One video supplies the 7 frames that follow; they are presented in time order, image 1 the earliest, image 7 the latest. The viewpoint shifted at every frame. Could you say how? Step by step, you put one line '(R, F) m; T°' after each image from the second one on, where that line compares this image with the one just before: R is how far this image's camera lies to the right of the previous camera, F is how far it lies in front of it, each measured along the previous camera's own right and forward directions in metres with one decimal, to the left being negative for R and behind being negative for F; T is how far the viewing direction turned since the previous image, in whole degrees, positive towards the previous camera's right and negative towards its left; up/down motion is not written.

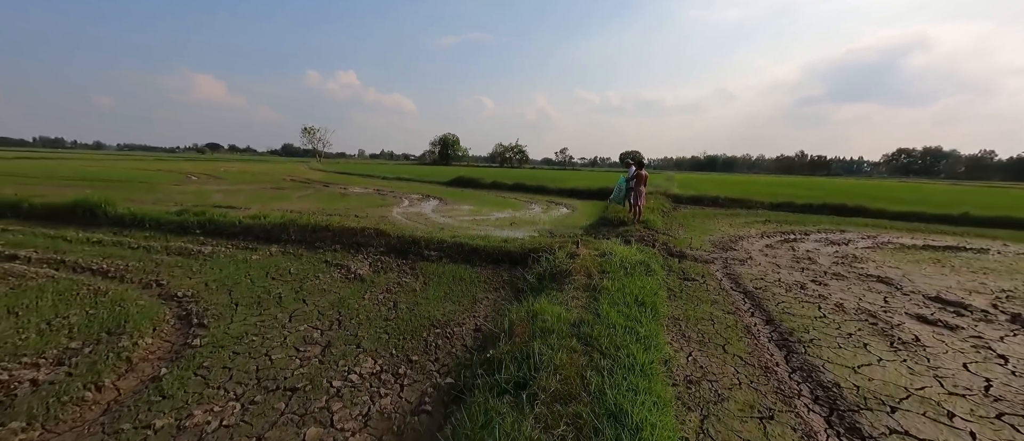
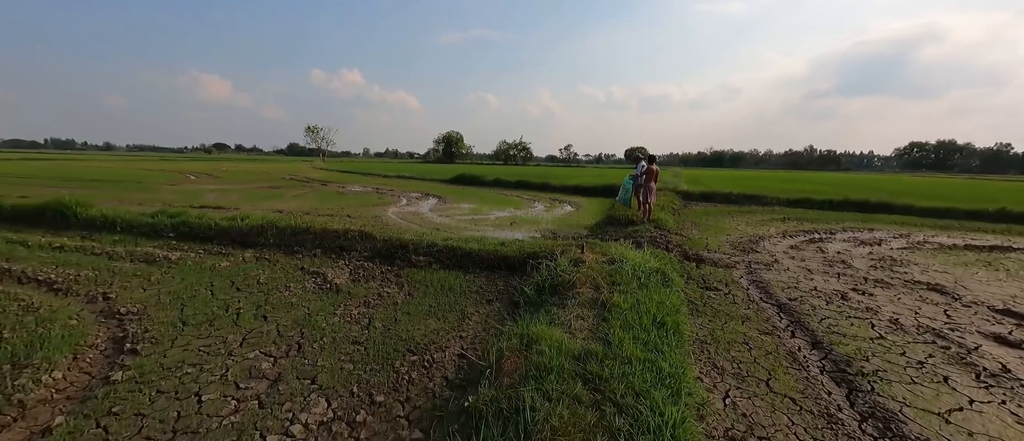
(+0.1, +0.7) m; -1°
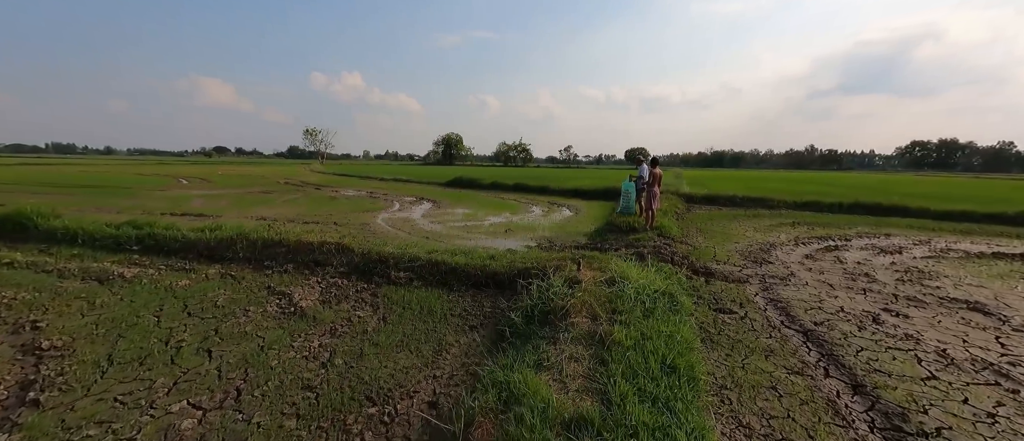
(+0.2, +0.6) m; 0°
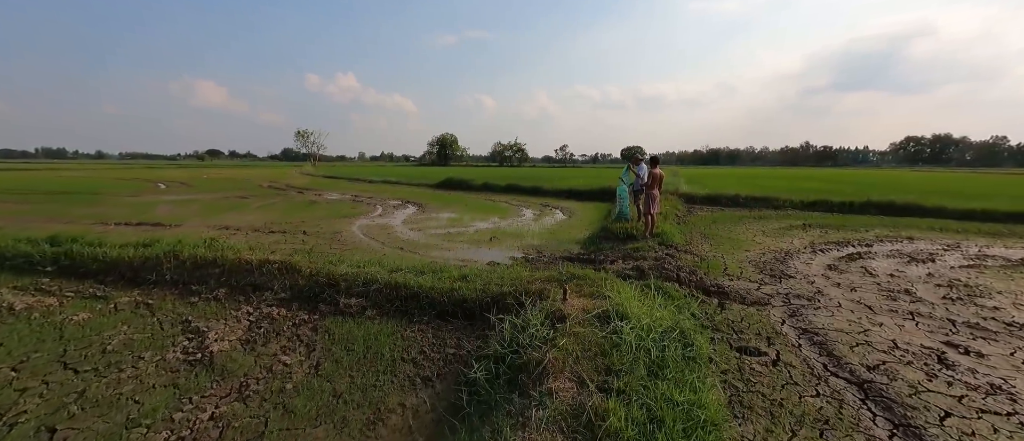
(+0.3, +1.0) m; 0°
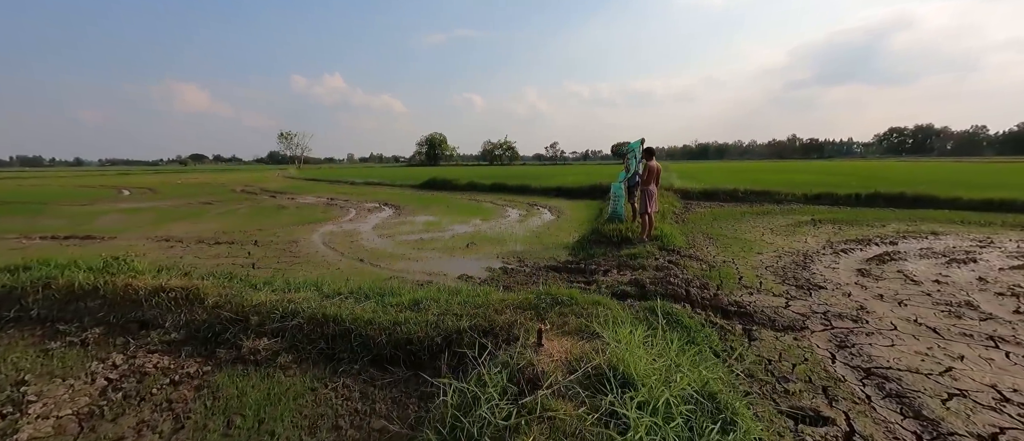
(+0.3, +1.1) m; +1°
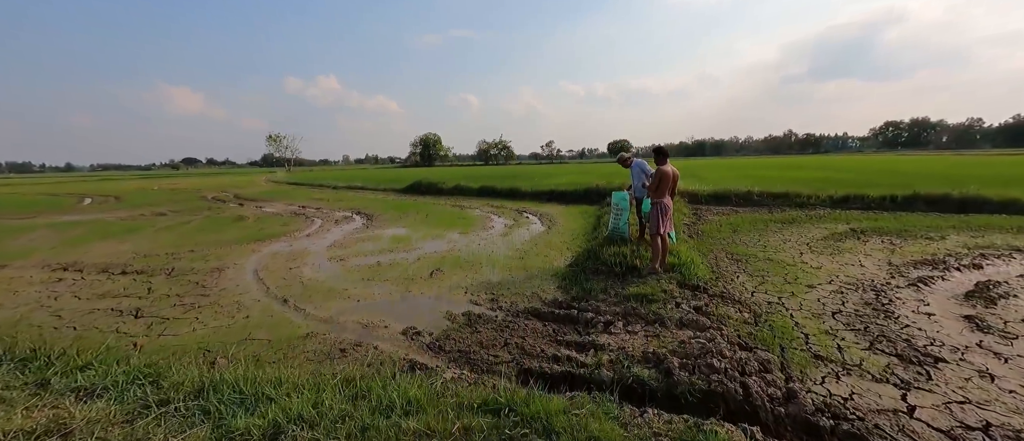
(+0.4, +1.7) m; 0°
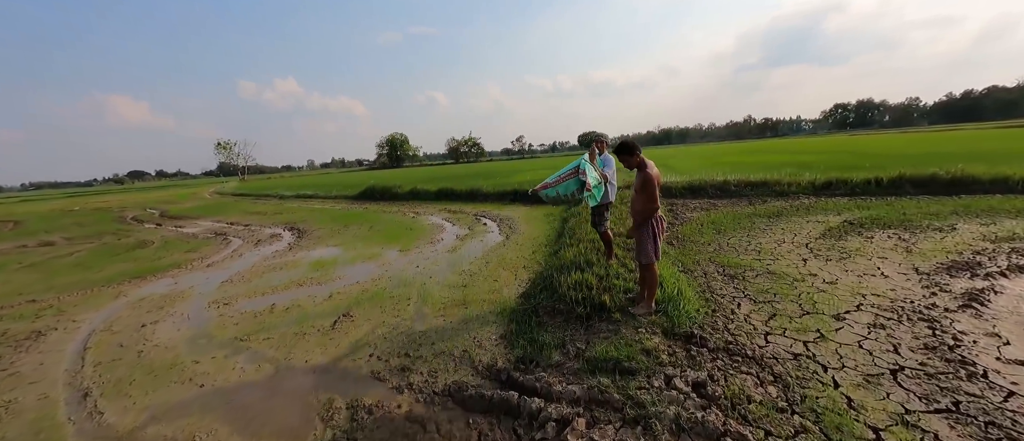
(+0.7, +1.6) m; +4°
